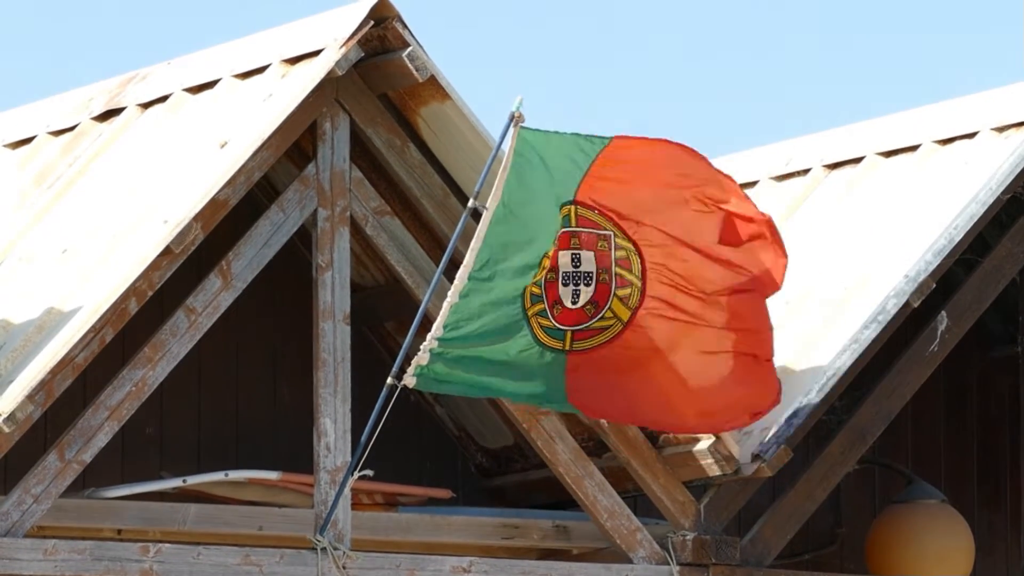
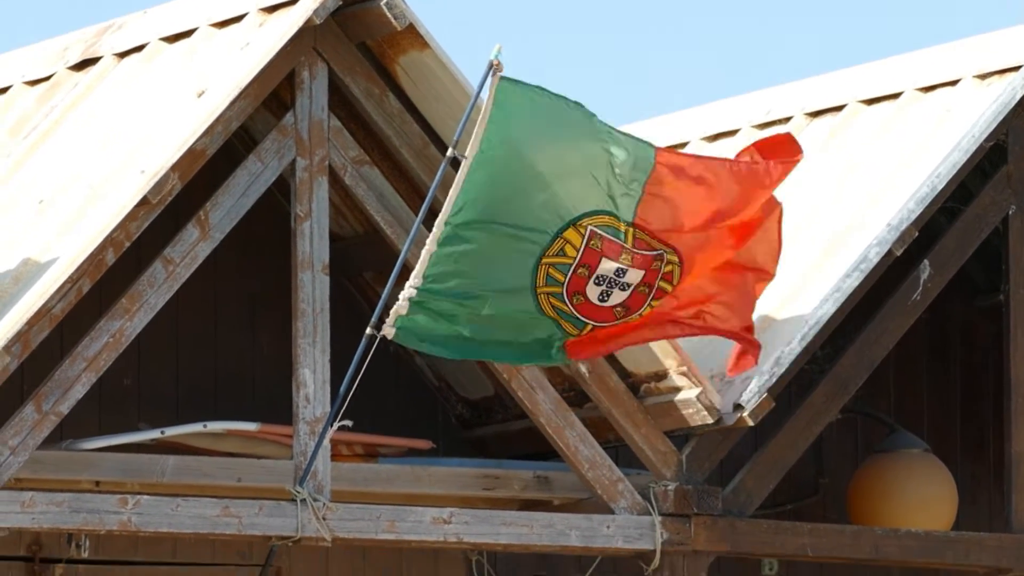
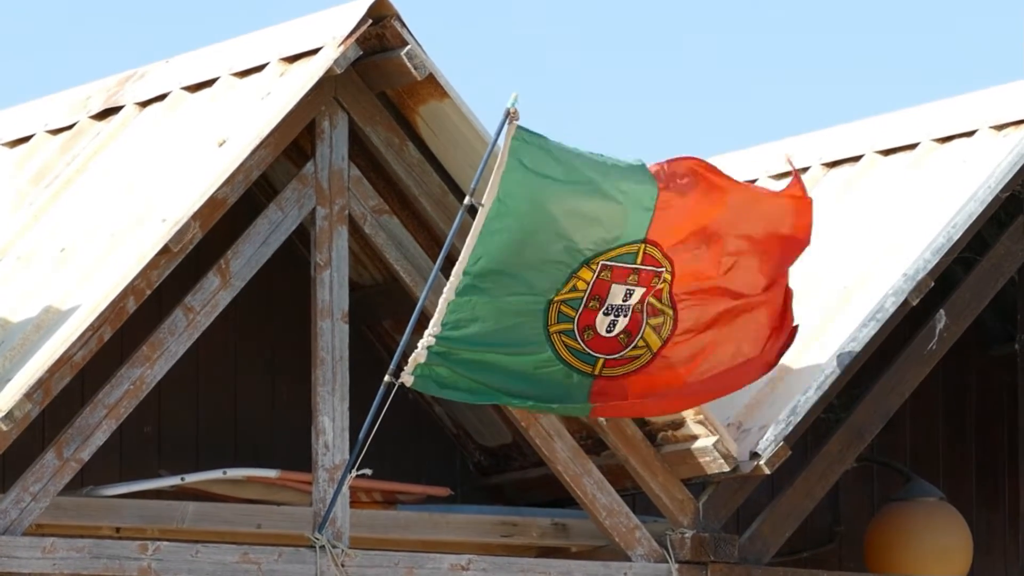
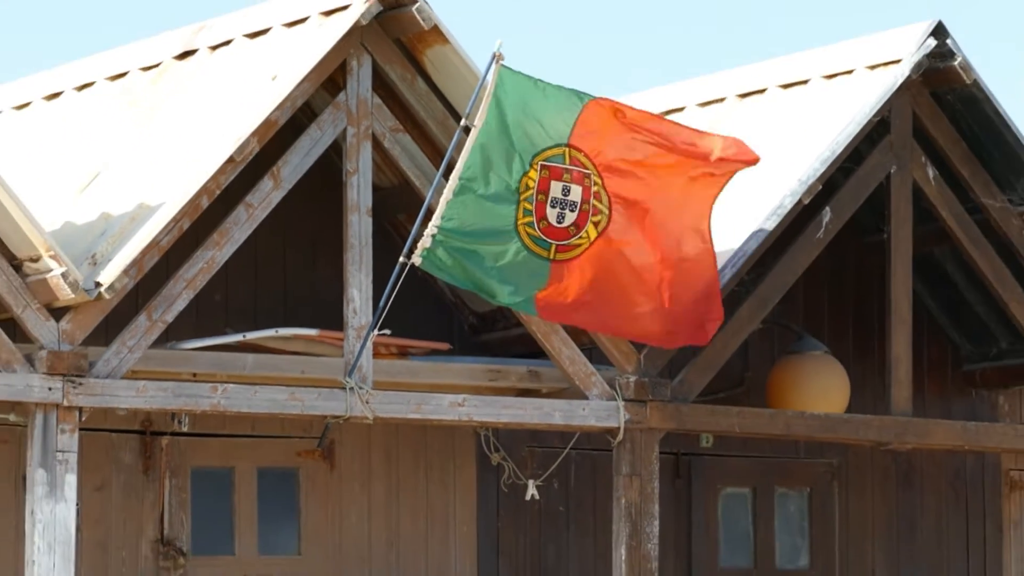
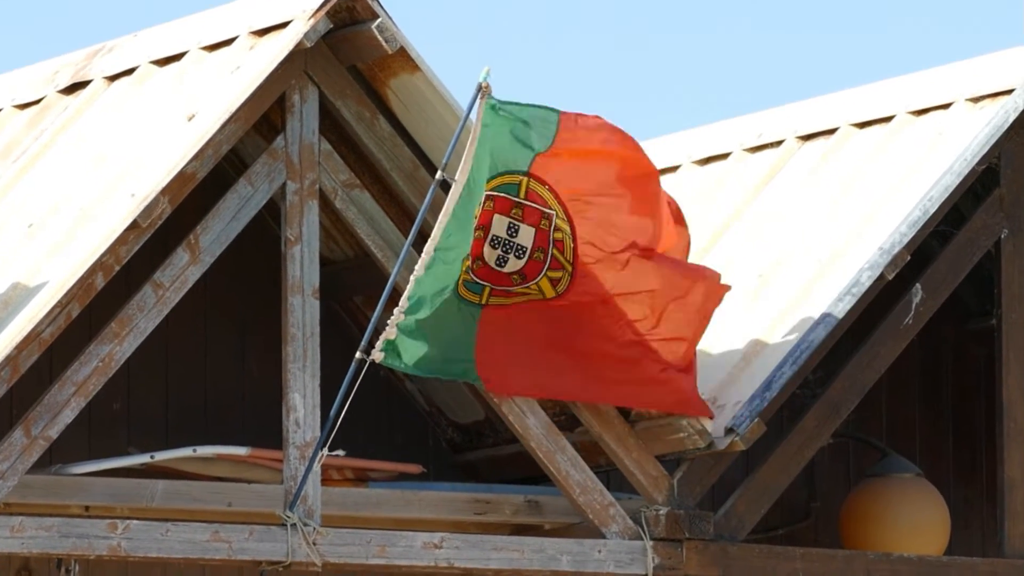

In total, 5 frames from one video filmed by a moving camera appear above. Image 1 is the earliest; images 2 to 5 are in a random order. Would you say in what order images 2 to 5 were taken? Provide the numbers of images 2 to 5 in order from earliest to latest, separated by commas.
3, 5, 2, 4
